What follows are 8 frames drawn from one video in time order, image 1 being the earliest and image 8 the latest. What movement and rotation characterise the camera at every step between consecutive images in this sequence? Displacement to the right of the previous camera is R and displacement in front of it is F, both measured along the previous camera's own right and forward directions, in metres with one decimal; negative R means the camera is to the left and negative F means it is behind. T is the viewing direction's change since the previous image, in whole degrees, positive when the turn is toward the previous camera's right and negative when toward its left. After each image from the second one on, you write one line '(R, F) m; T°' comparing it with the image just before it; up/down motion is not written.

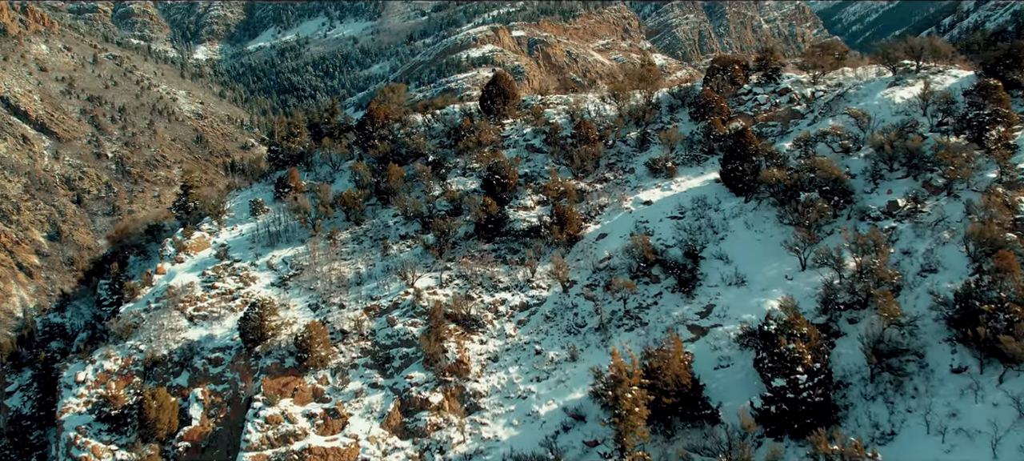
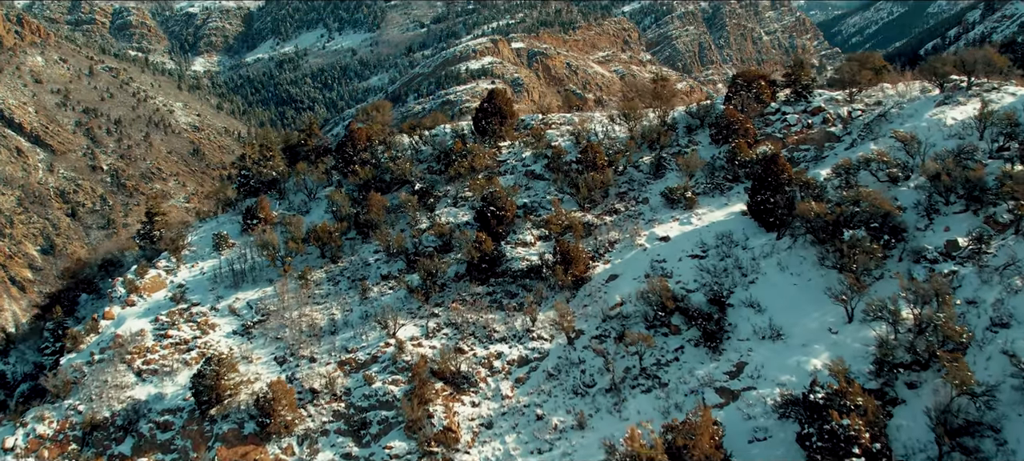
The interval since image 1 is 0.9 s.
(0.0, +2.3) m; 0°
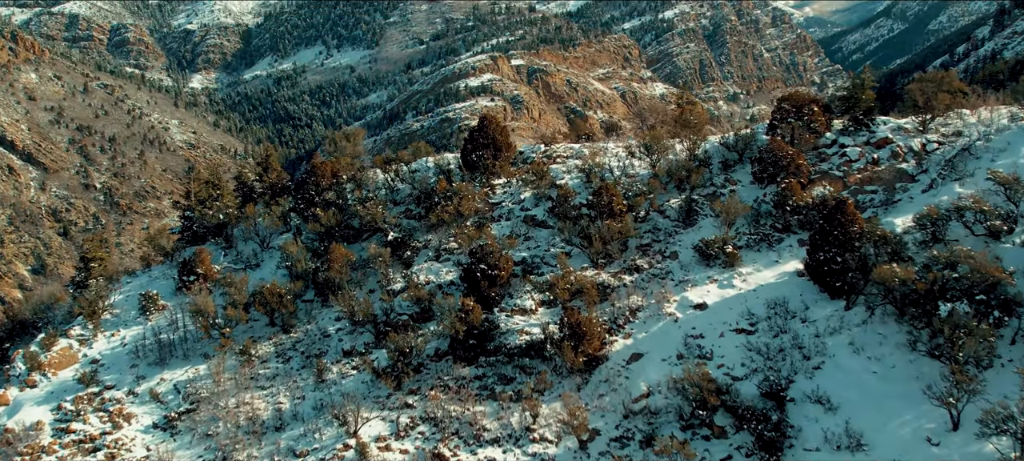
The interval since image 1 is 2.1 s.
(+0.1, +3.4) m; 0°
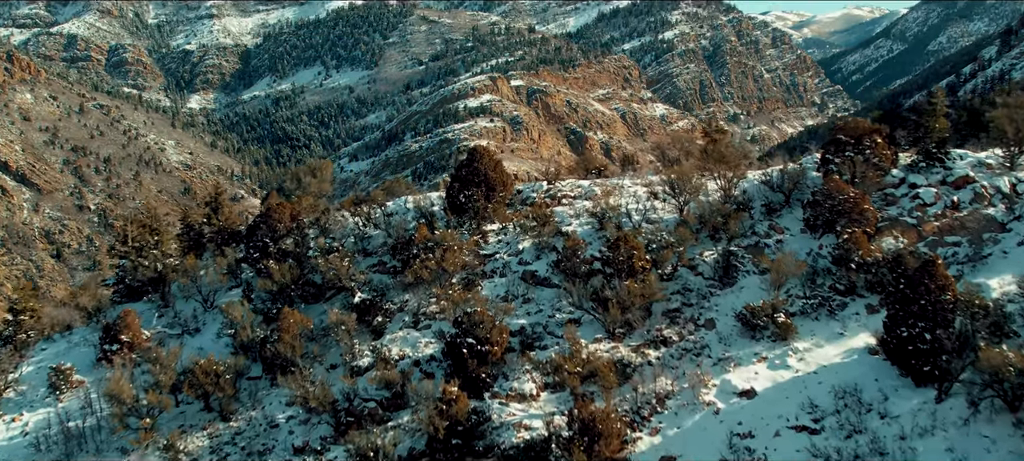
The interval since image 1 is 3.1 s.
(0.0, +2.7) m; 0°
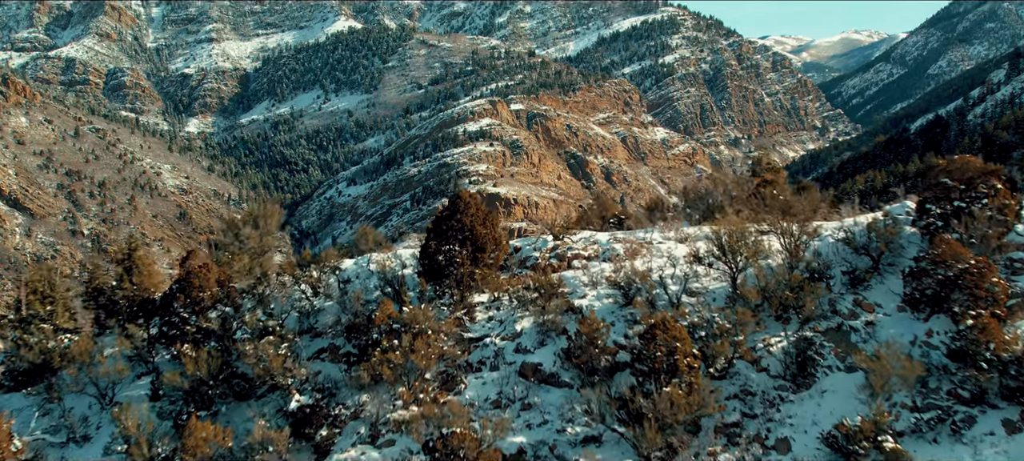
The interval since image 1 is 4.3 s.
(+0.1, +3.1) m; 0°
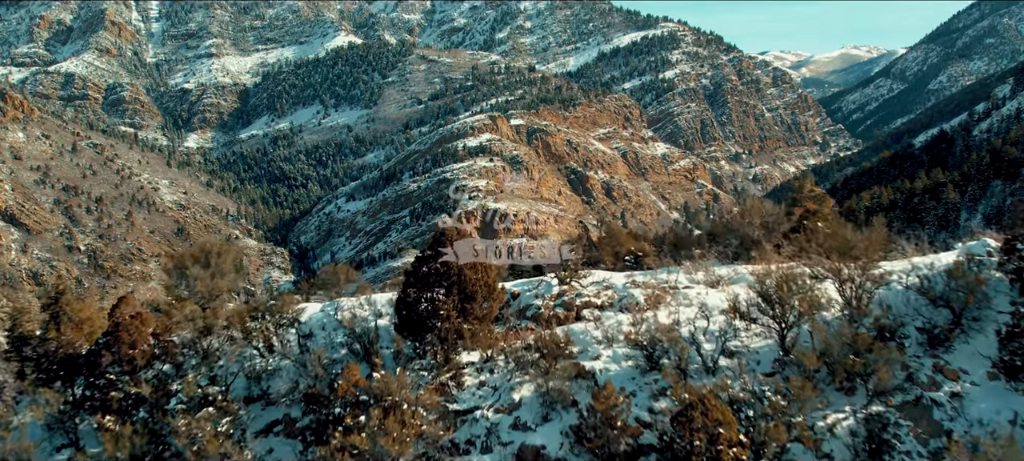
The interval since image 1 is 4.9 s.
(0.0, +1.7) m; 0°
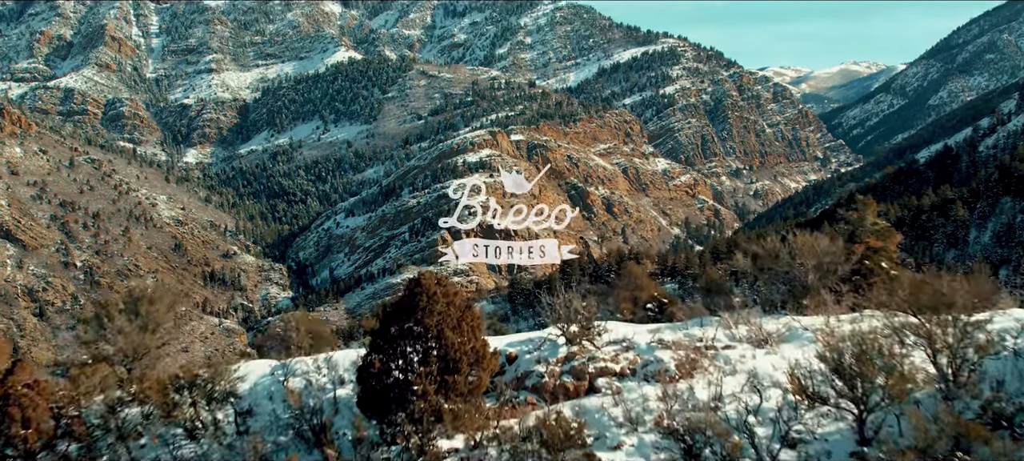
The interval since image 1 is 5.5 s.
(0.0, +1.7) m; 0°
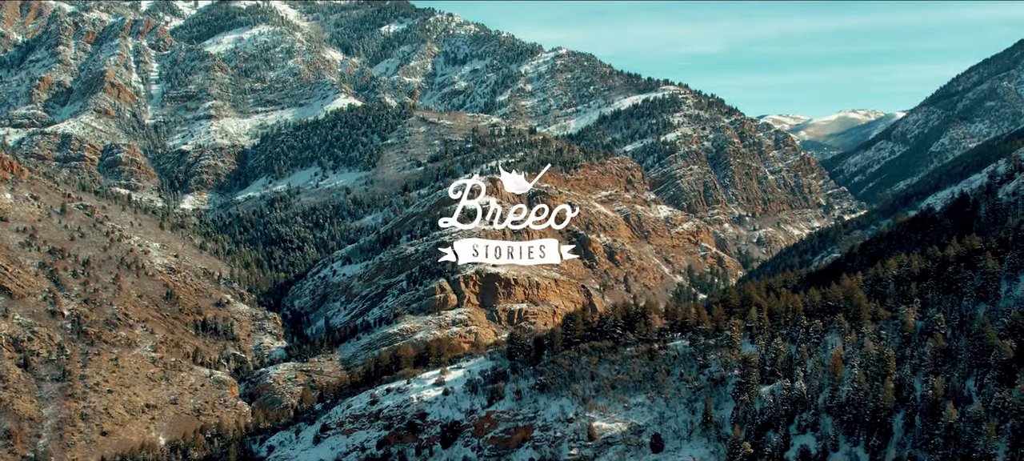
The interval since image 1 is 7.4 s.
(+0.1, +5.1) m; 0°
